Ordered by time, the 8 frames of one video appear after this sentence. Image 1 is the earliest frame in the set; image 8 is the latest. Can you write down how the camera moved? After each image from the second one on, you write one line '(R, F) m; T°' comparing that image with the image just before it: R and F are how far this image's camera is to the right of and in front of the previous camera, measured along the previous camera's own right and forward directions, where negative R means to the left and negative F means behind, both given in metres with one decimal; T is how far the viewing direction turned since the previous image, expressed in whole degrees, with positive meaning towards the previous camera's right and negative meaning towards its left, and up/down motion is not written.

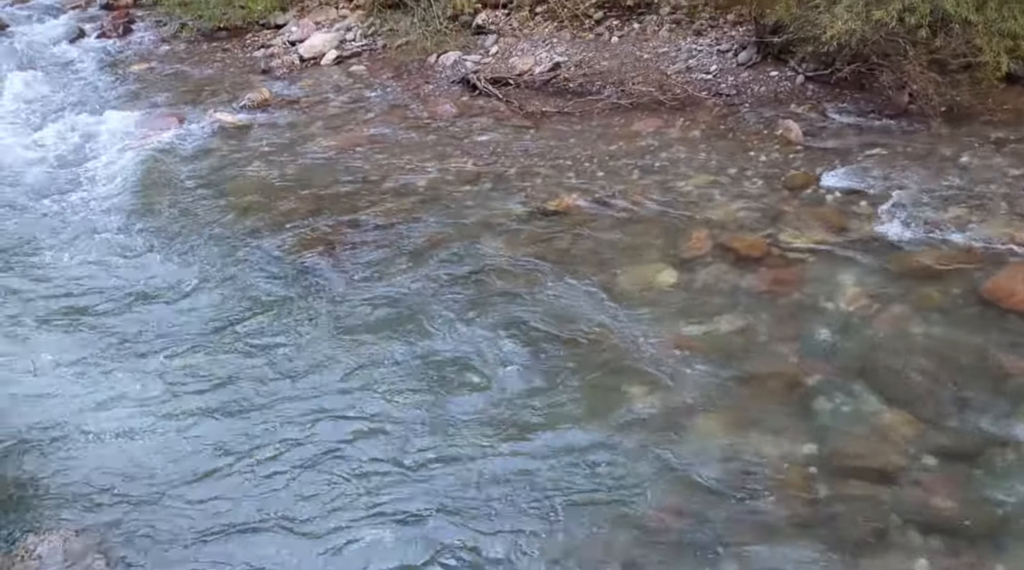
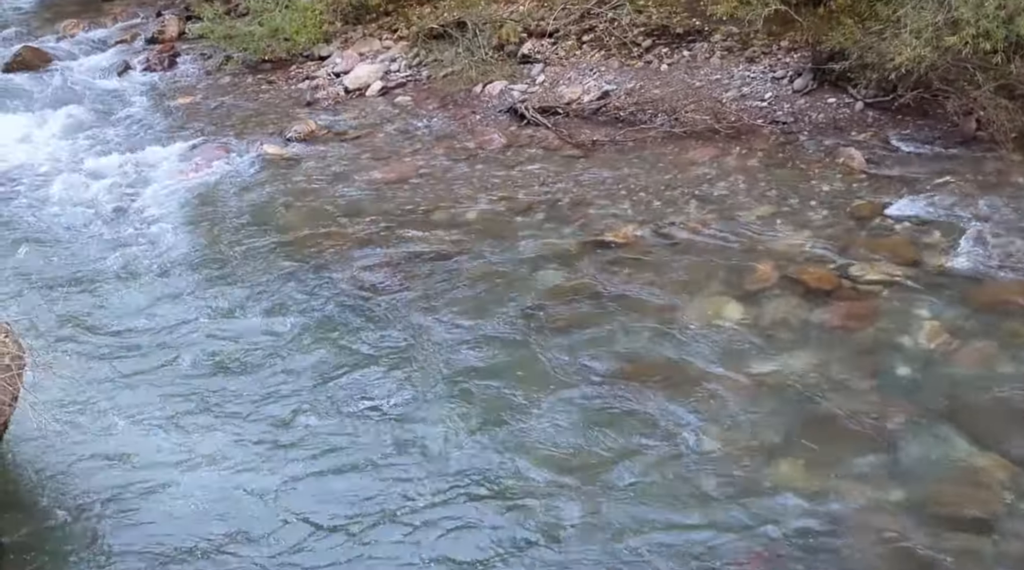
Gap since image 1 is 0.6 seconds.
(-0.2, +0.2) m; -2°
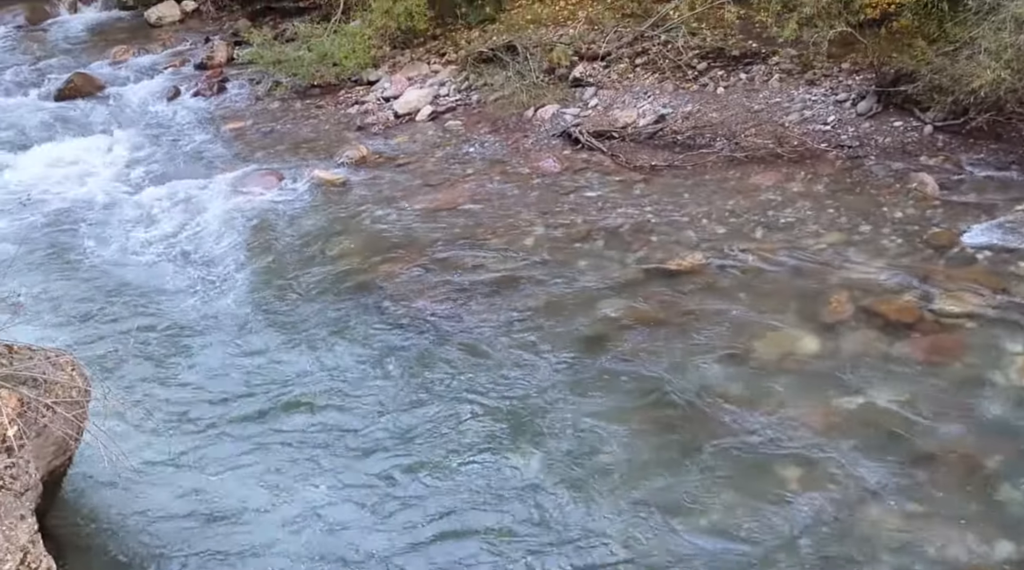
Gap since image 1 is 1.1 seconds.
(-0.2, +0.2) m; -2°
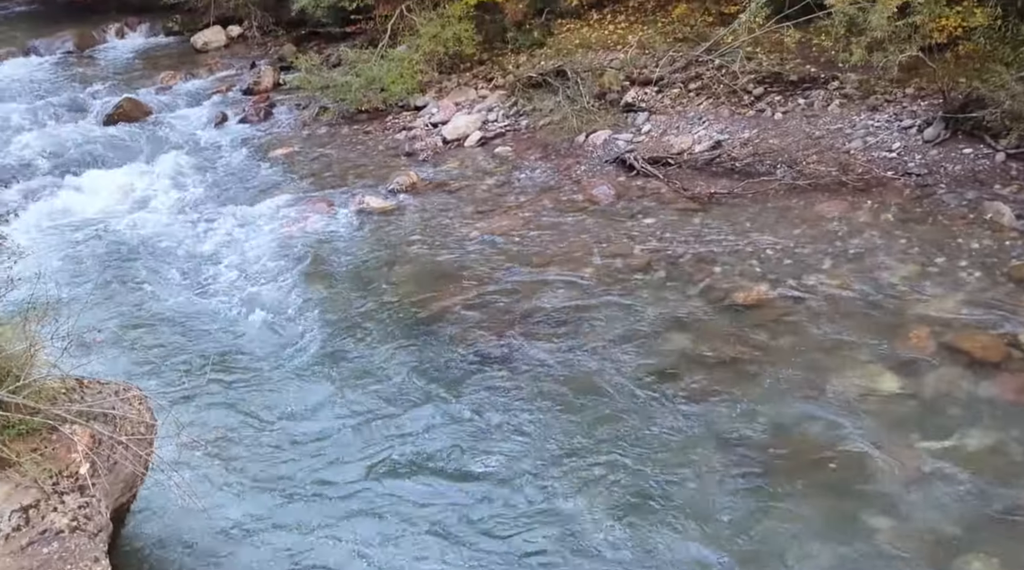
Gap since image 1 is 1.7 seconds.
(-0.2, +0.1) m; -2°
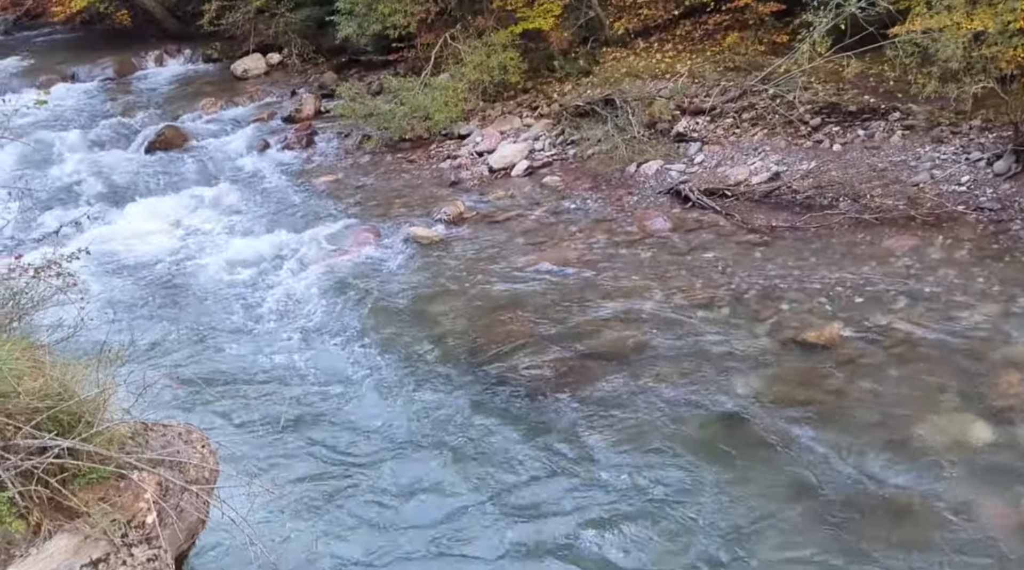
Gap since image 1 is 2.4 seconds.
(-0.3, +0.2) m; -1°
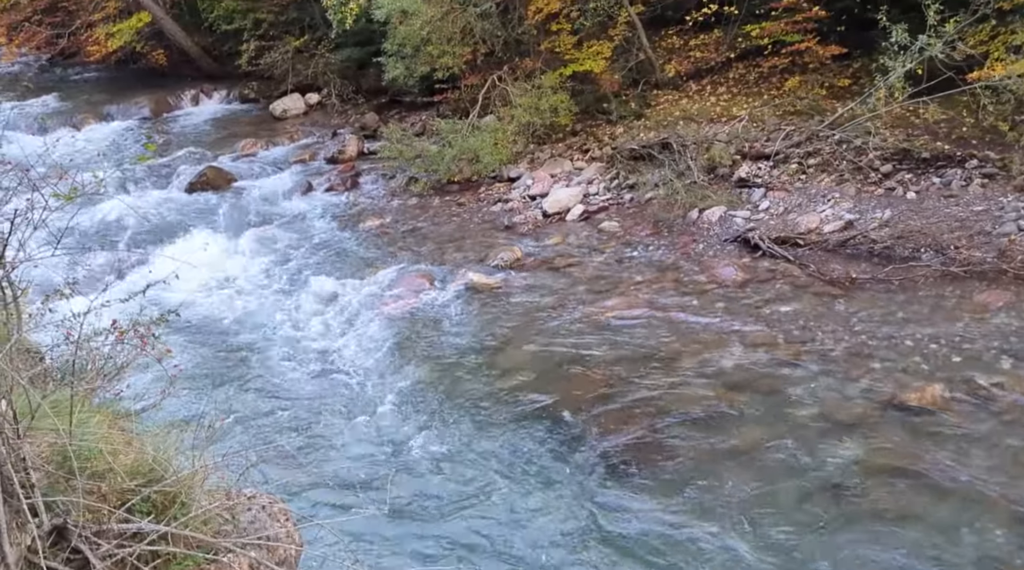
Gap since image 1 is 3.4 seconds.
(-0.5, +0.3) m; -1°
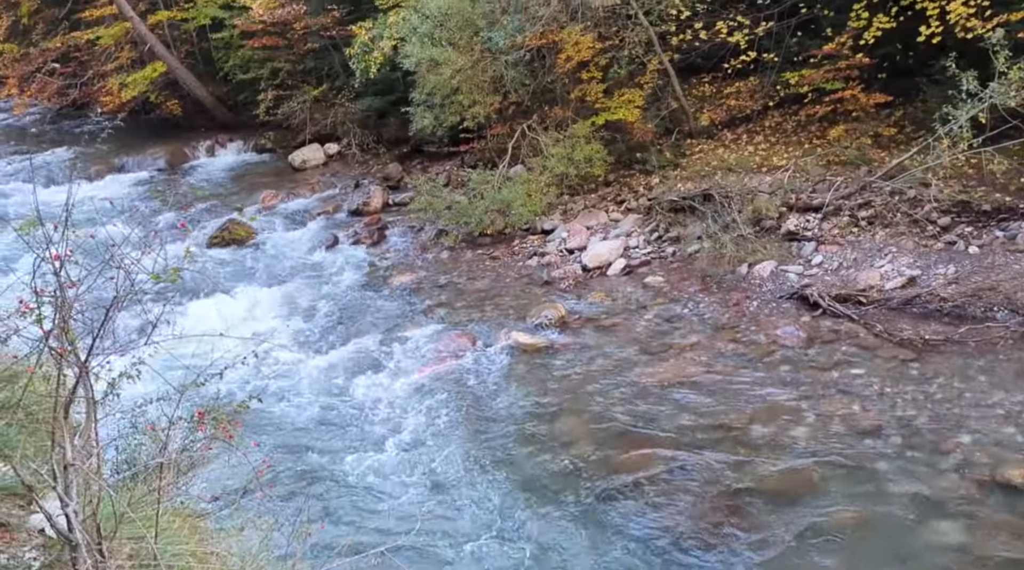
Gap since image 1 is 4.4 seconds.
(-0.5, +0.4) m; 0°
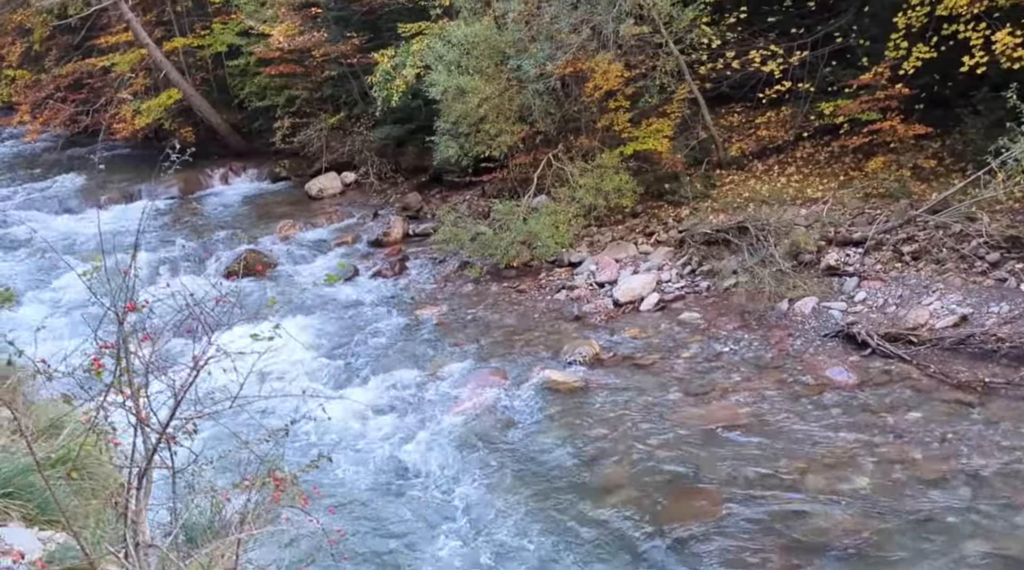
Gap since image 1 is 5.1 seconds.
(-0.3, +0.3) m; 0°
